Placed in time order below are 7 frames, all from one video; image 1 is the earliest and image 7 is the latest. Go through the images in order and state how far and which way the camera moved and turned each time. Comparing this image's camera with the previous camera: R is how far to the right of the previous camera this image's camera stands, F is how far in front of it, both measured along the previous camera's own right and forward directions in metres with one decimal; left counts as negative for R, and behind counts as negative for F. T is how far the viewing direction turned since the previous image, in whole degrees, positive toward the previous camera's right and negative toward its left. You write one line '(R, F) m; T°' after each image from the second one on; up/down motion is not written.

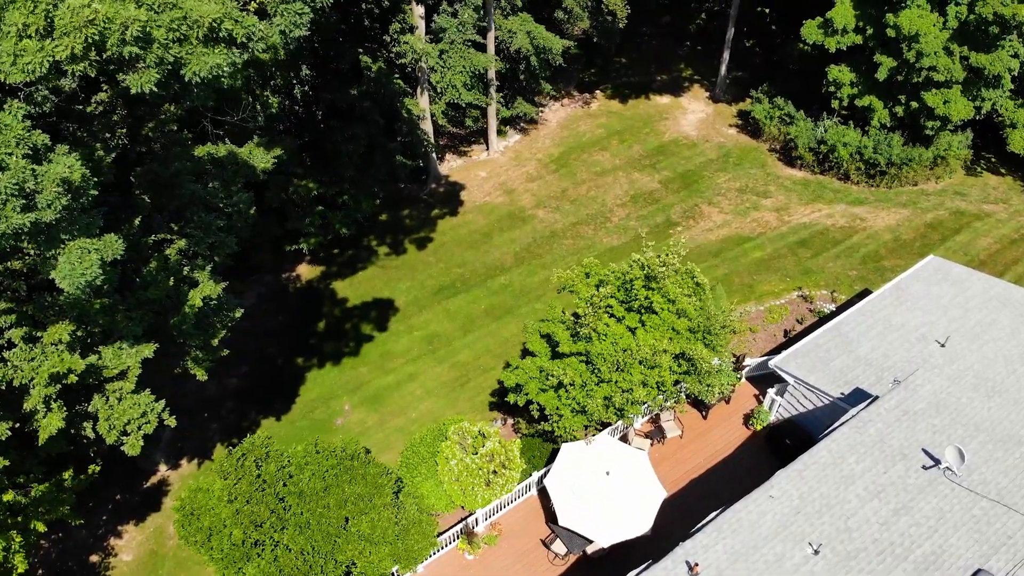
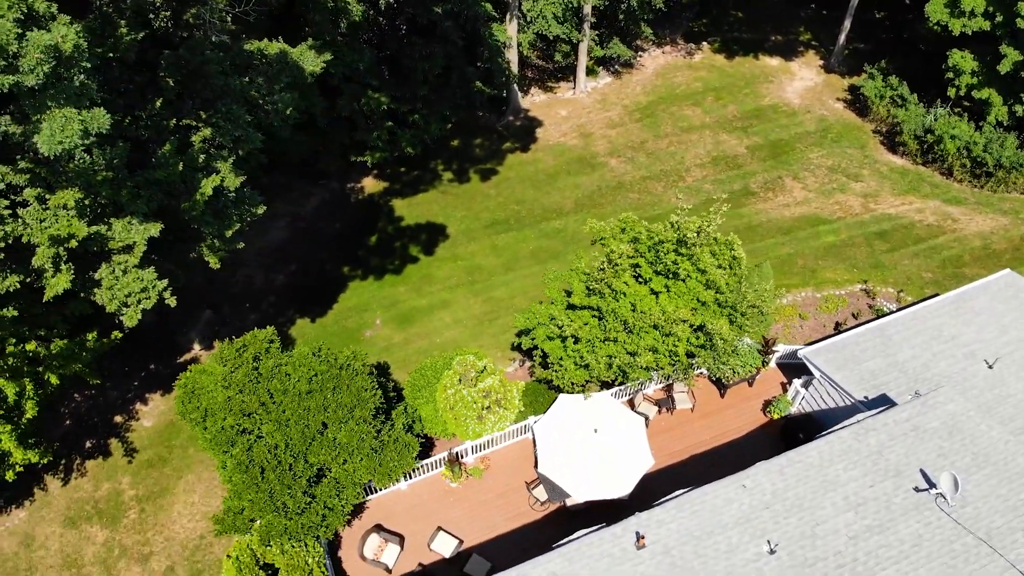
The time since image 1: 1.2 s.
(+2.1, +0.5) m; -7°
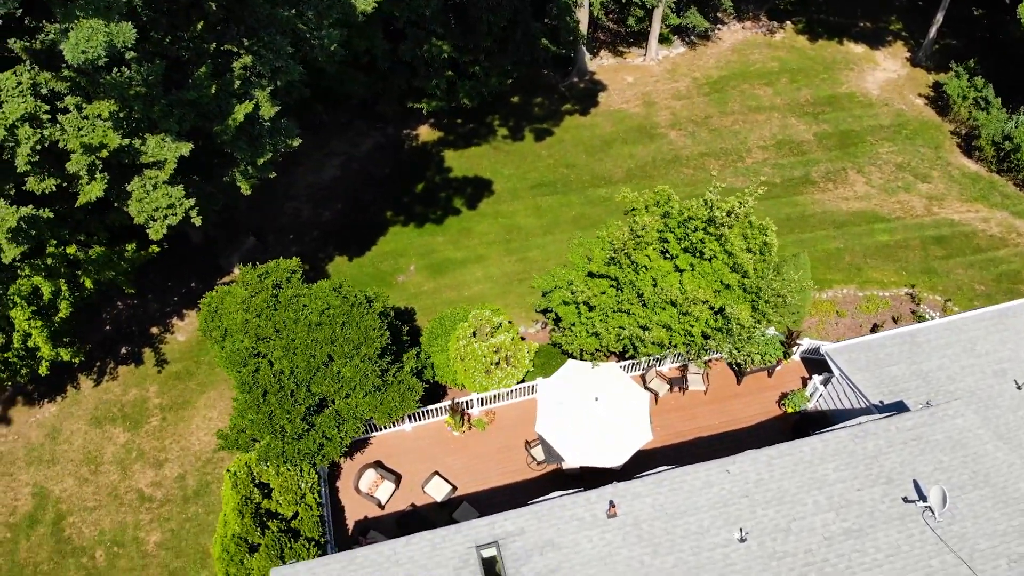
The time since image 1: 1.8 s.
(+1.2, 0.0) m; -5°
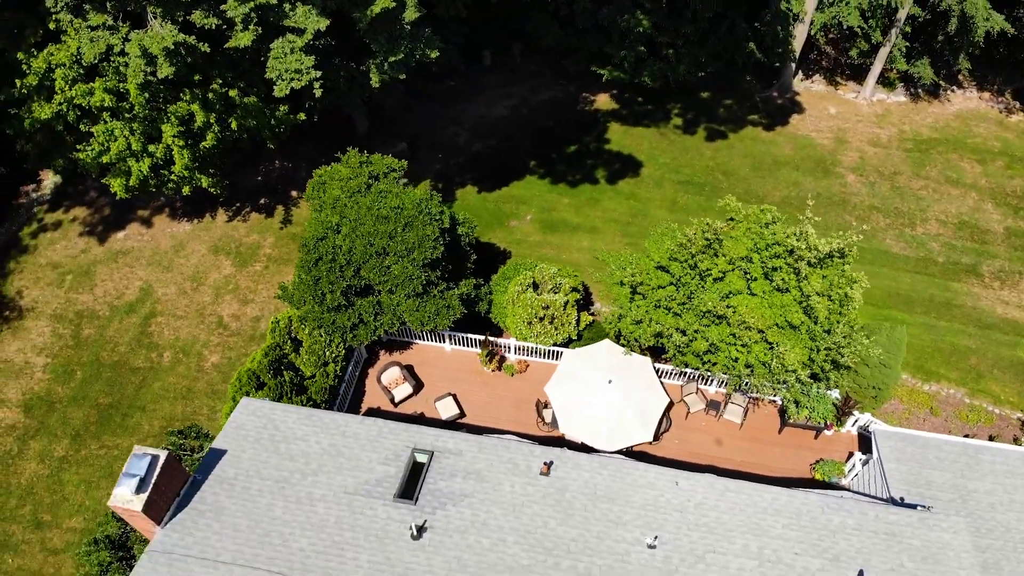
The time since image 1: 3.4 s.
(+3.5, 0.0) m; -14°
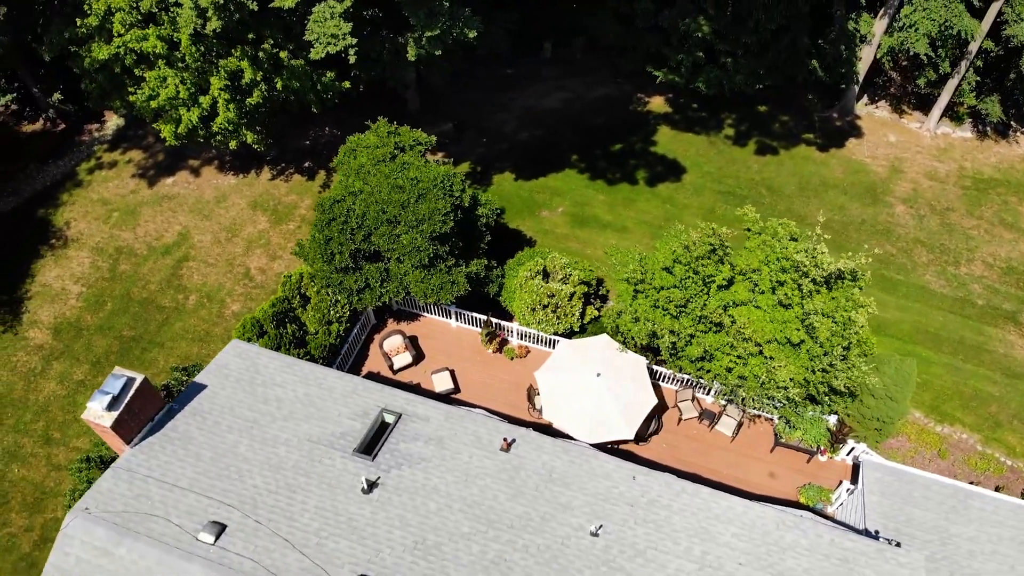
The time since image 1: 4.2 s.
(+1.6, -0.1) m; -5°
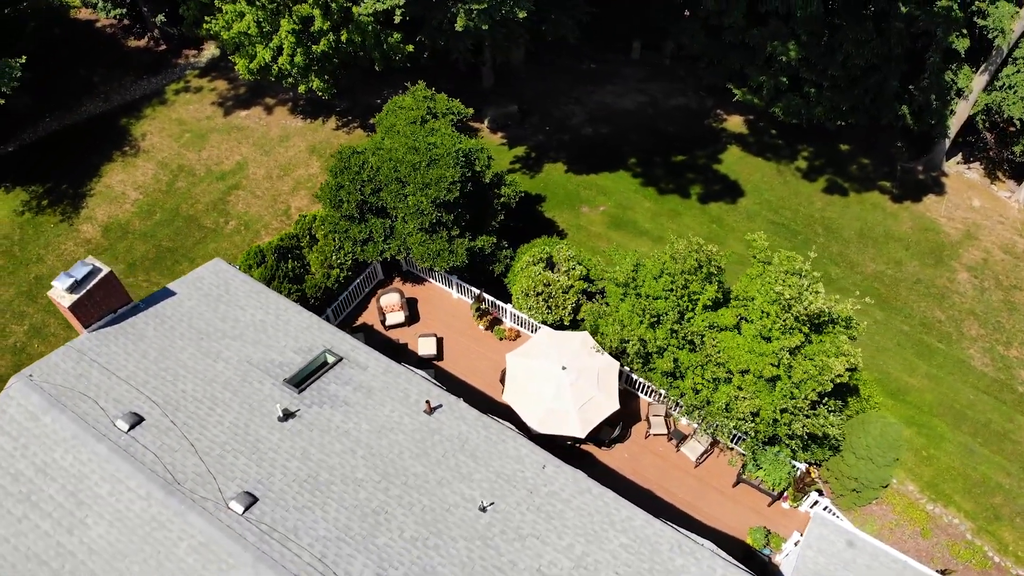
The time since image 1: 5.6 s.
(+2.9, 0.0) m; -8°
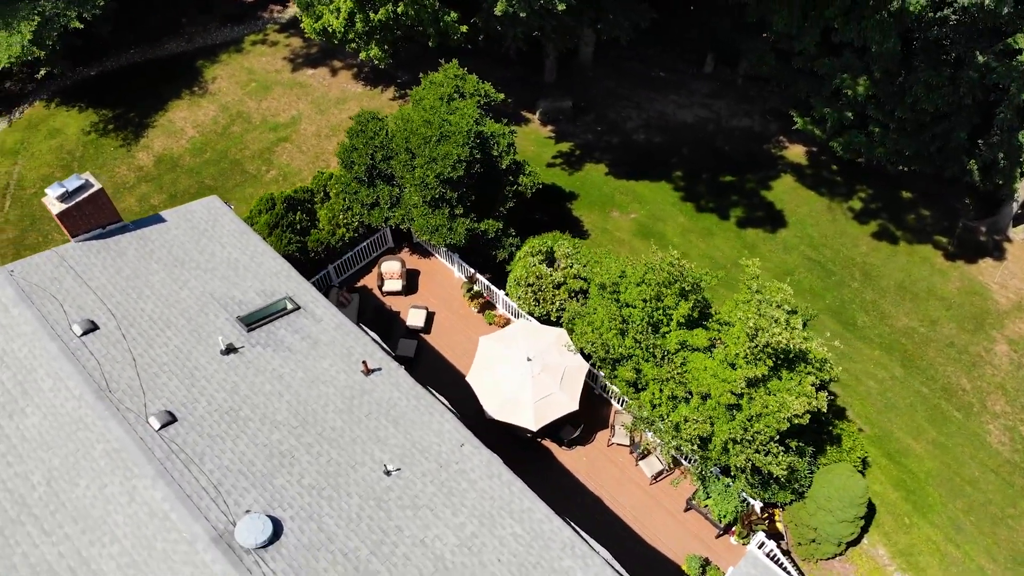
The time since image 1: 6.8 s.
(+2.6, 0.0) m; -7°
